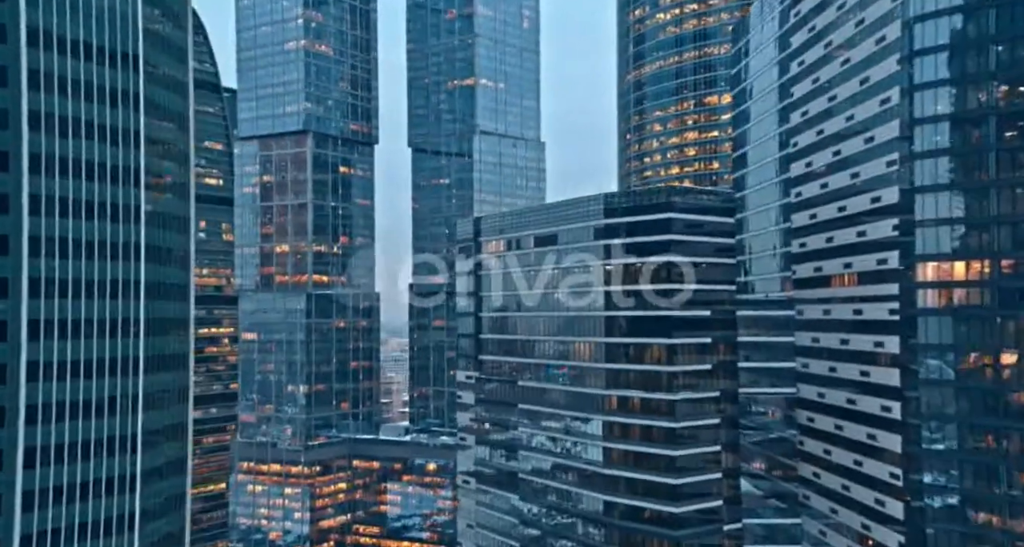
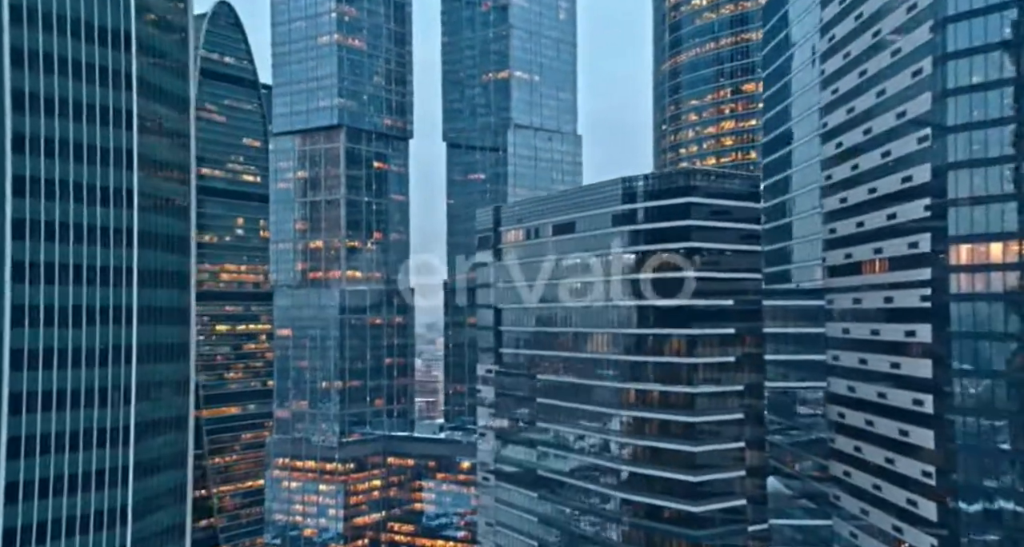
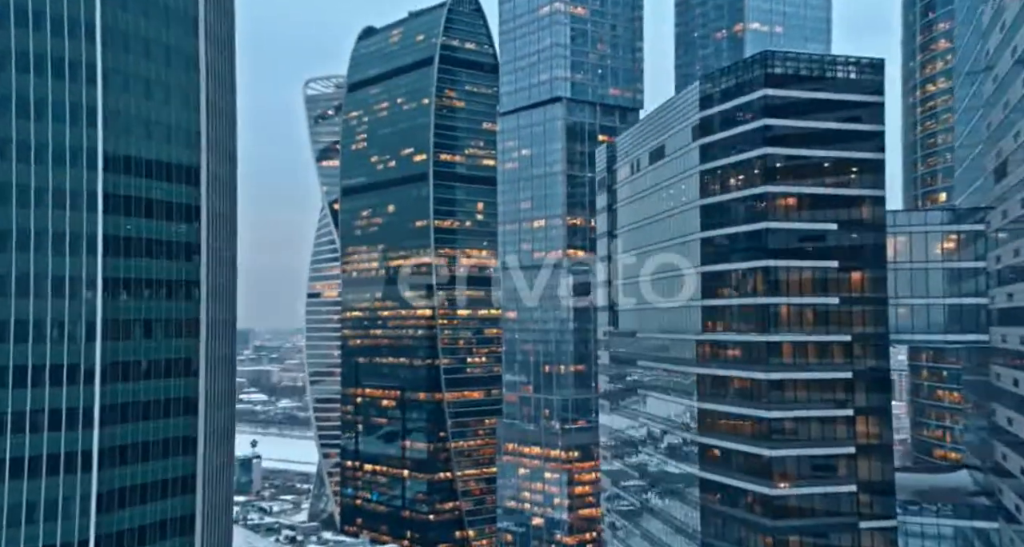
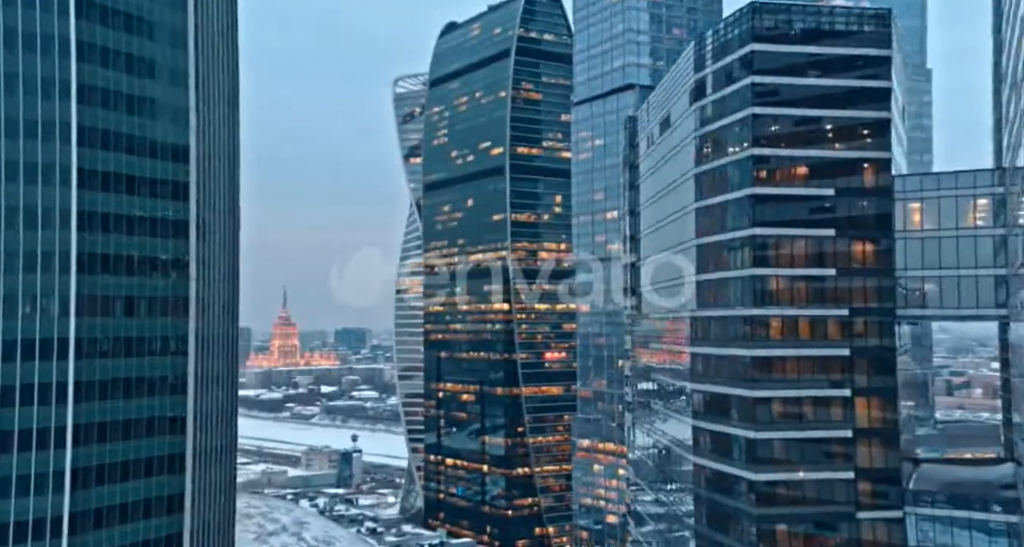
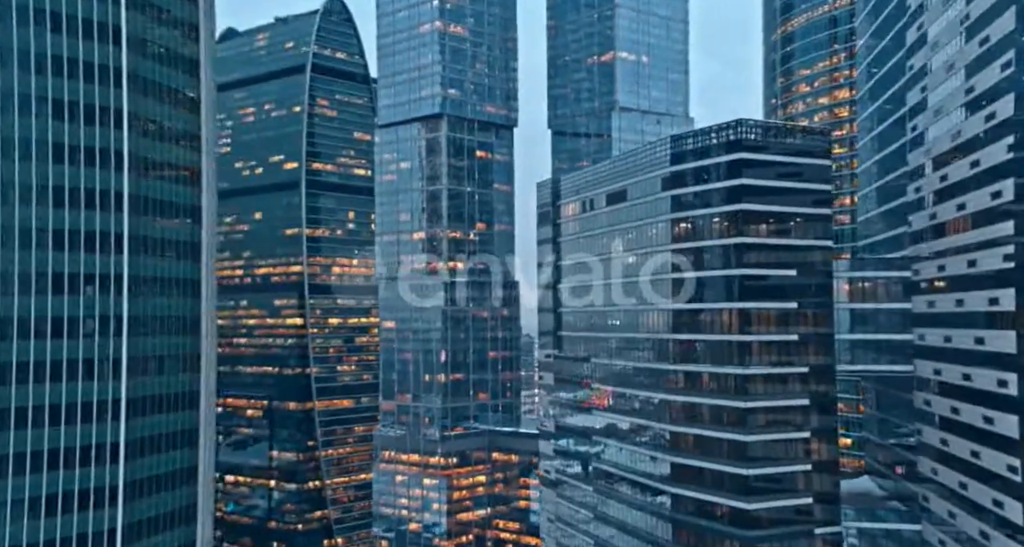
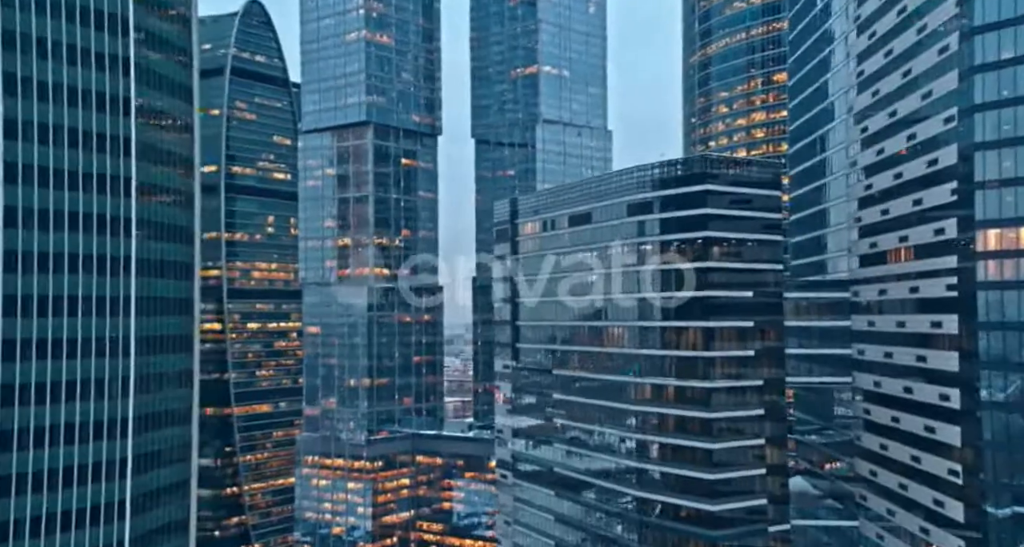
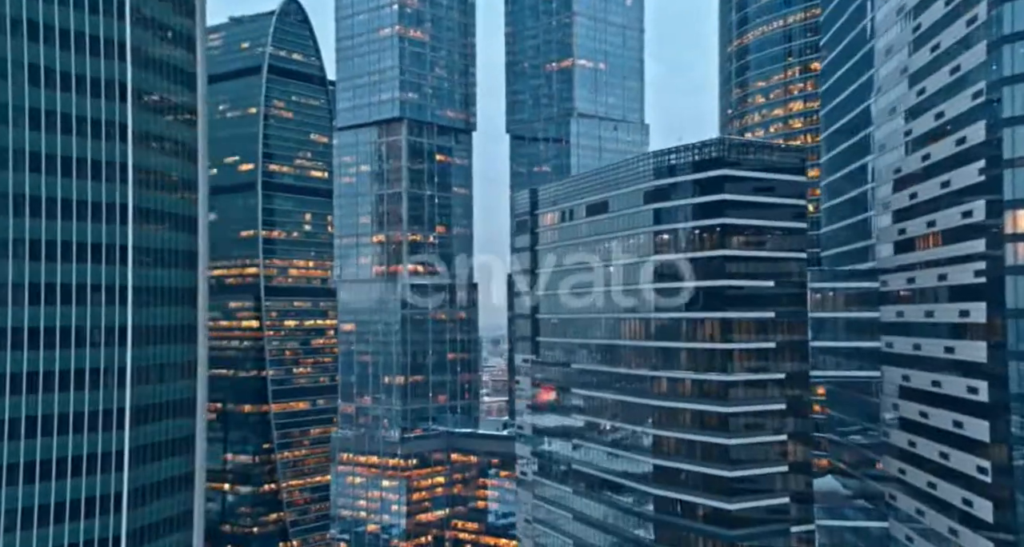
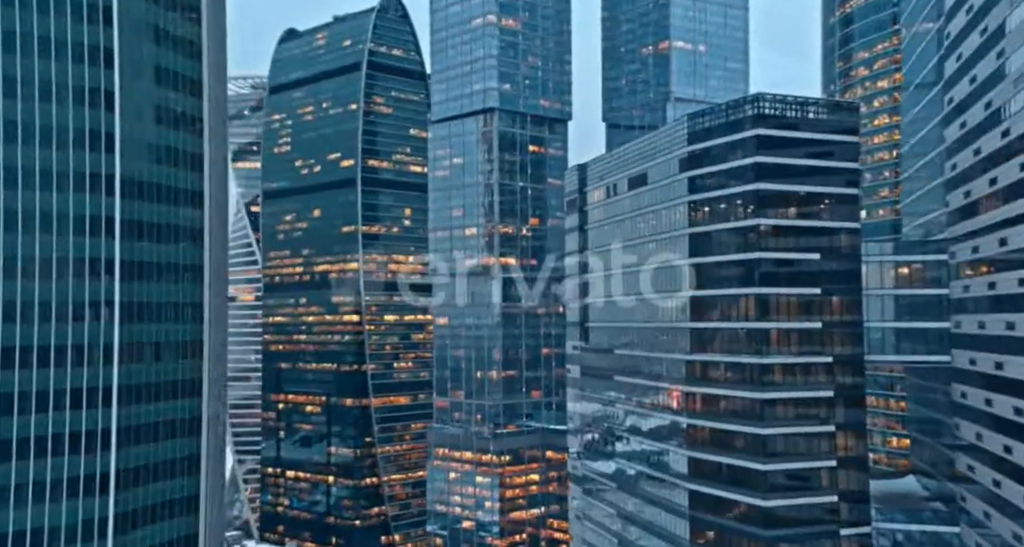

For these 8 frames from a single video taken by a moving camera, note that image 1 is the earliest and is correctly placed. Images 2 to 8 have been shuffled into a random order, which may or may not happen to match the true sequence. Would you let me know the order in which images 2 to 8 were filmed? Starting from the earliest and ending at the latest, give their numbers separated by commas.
2, 6, 7, 5, 8, 3, 4
